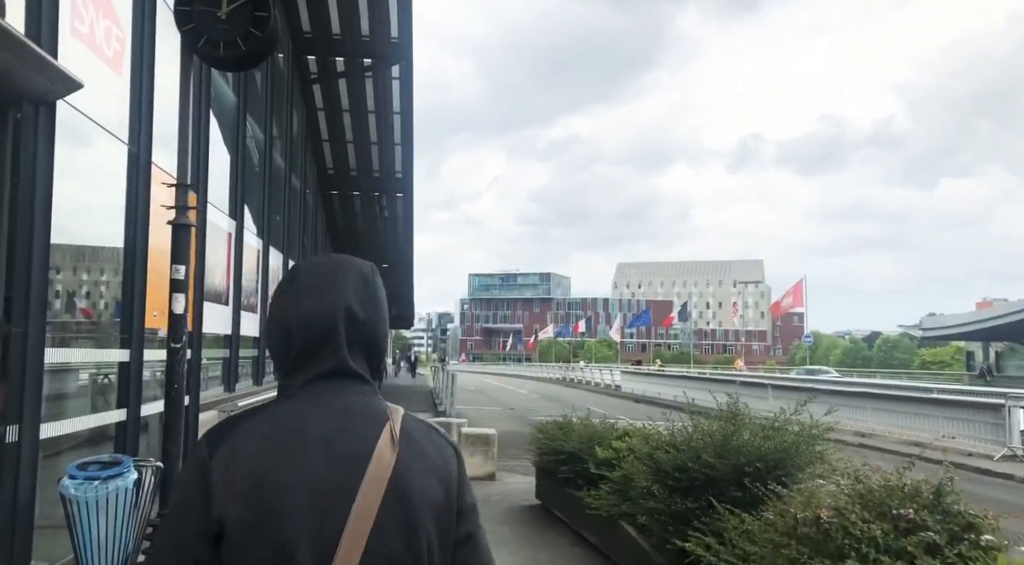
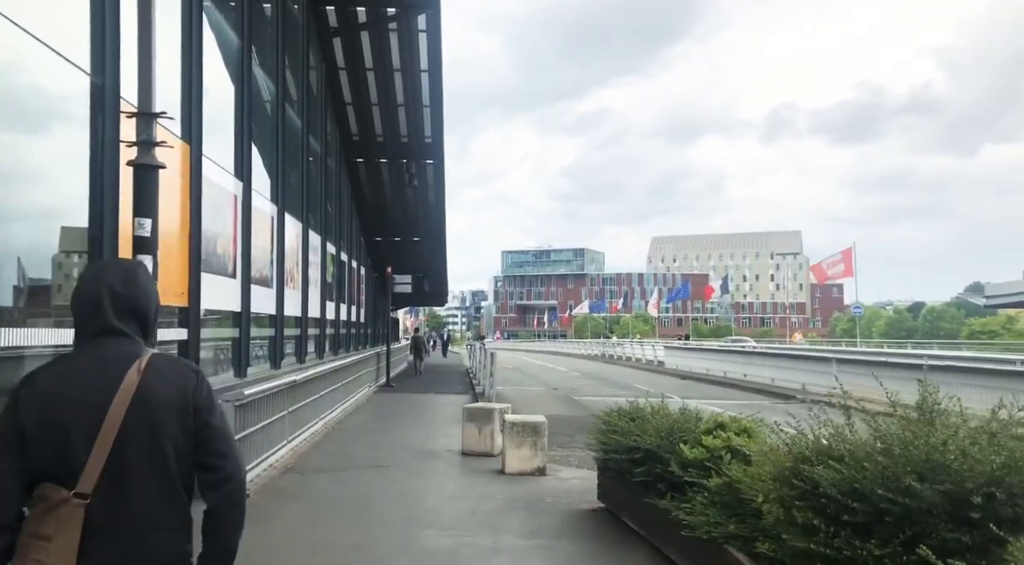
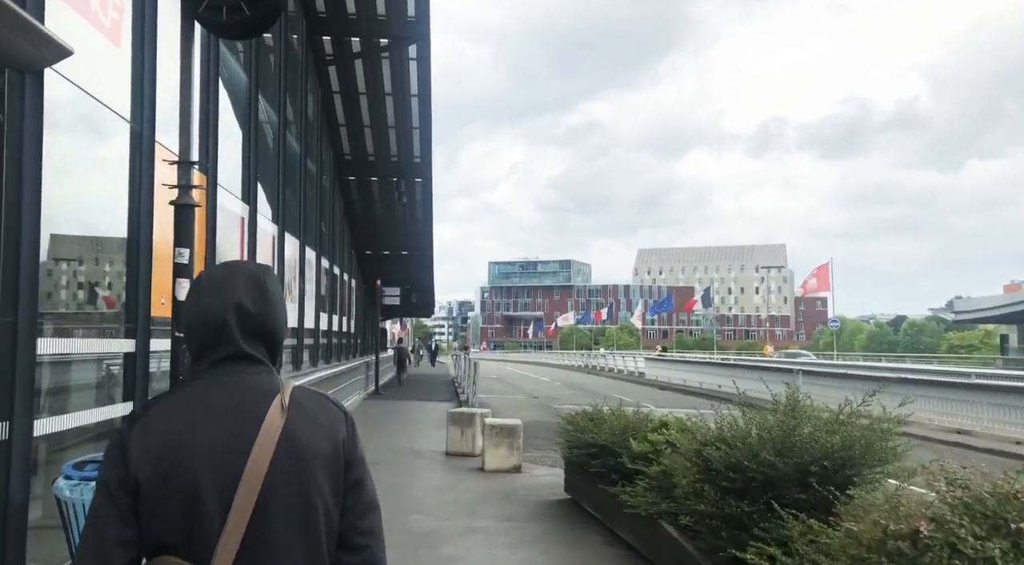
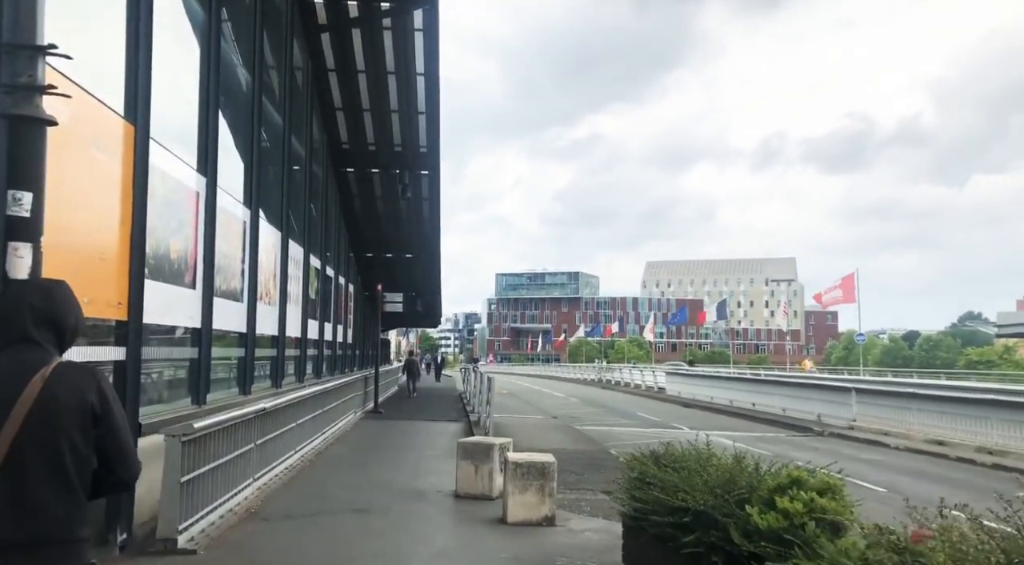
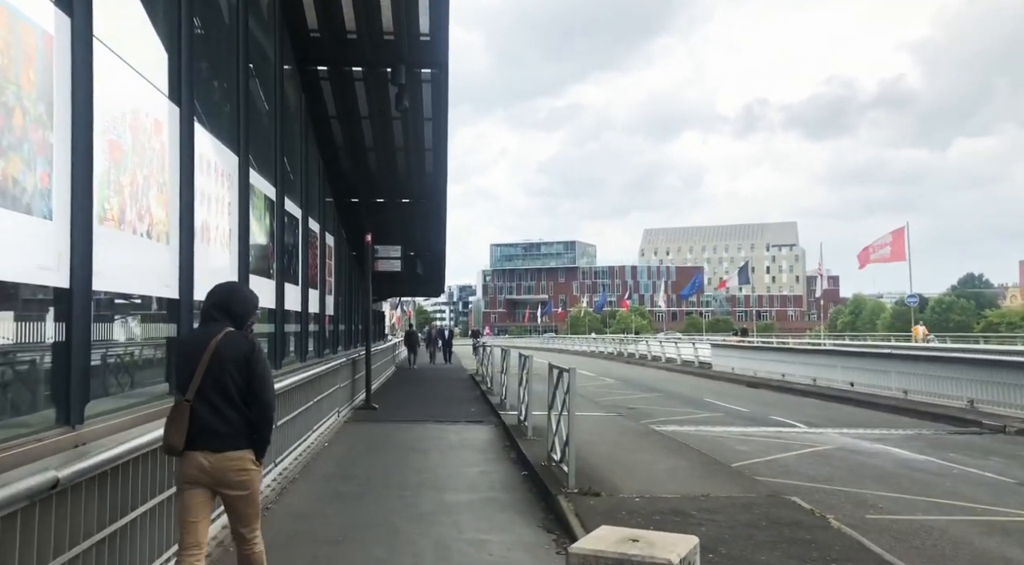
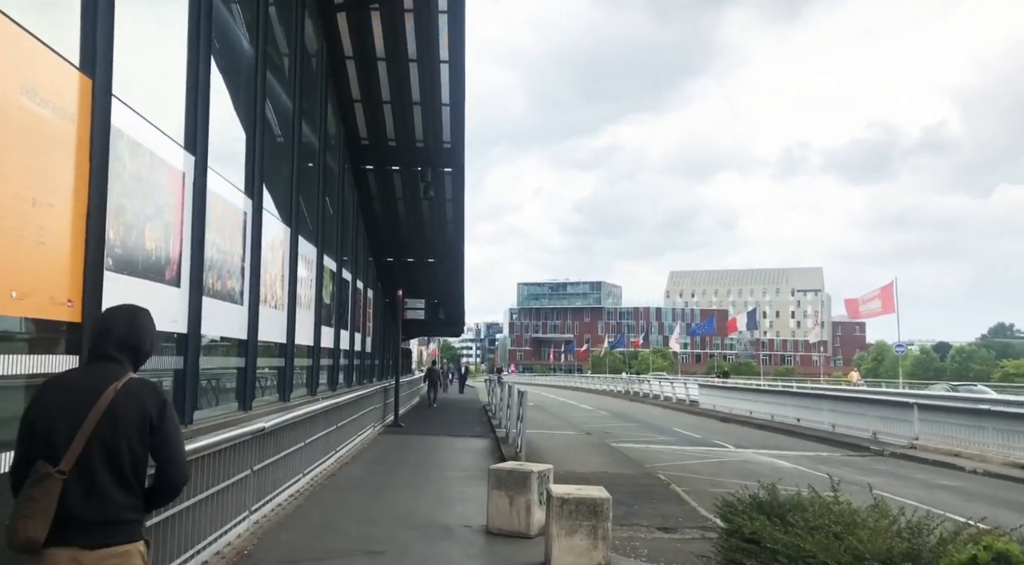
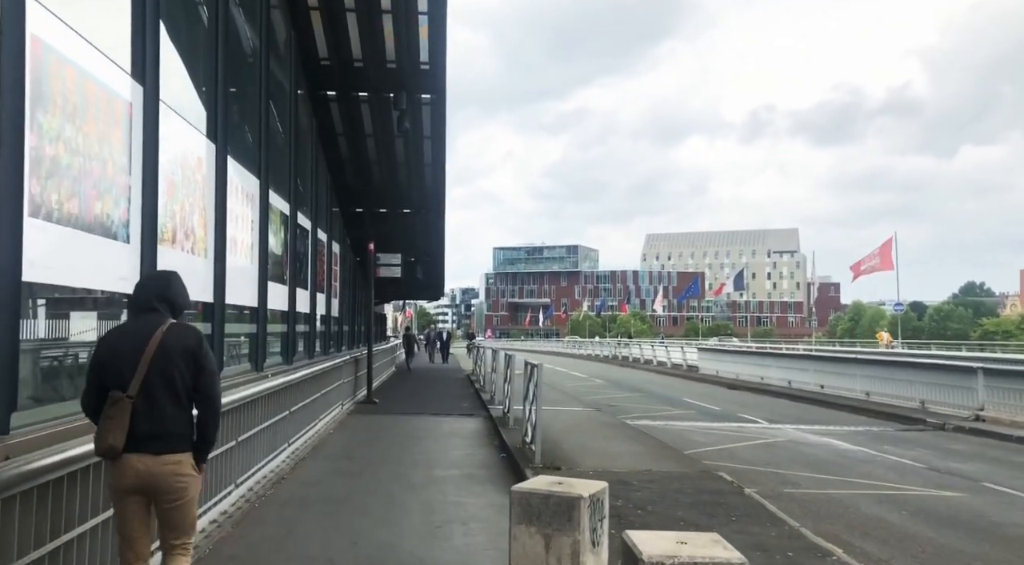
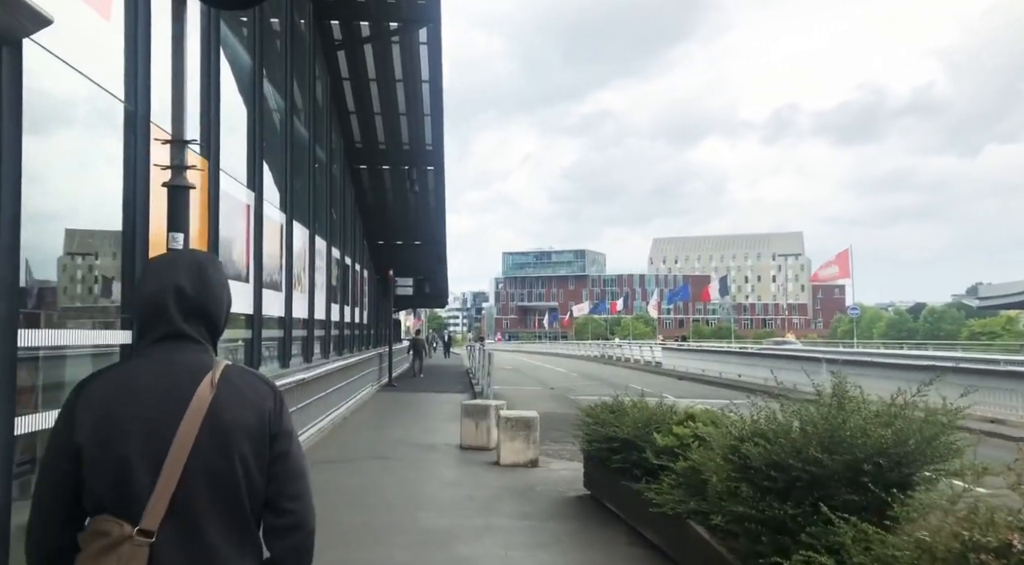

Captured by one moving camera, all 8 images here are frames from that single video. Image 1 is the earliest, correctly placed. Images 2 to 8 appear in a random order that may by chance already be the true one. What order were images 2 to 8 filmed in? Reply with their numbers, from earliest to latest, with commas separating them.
3, 8, 2, 4, 6, 7, 5
